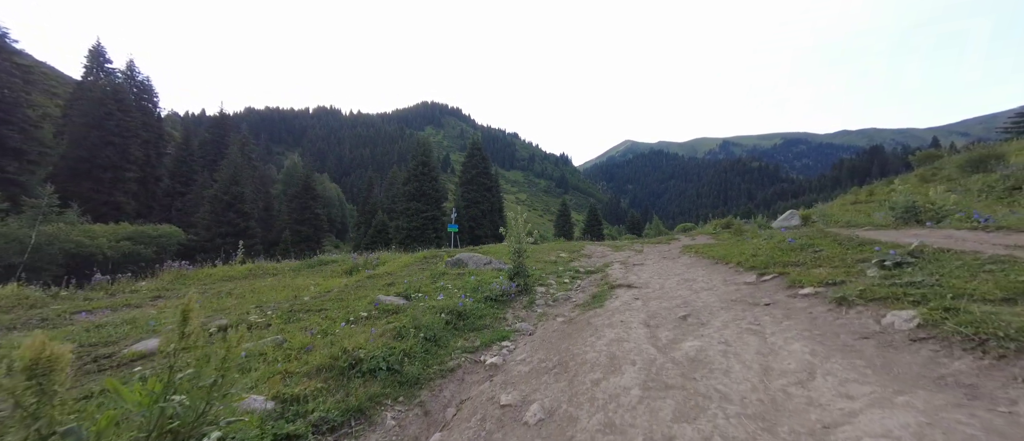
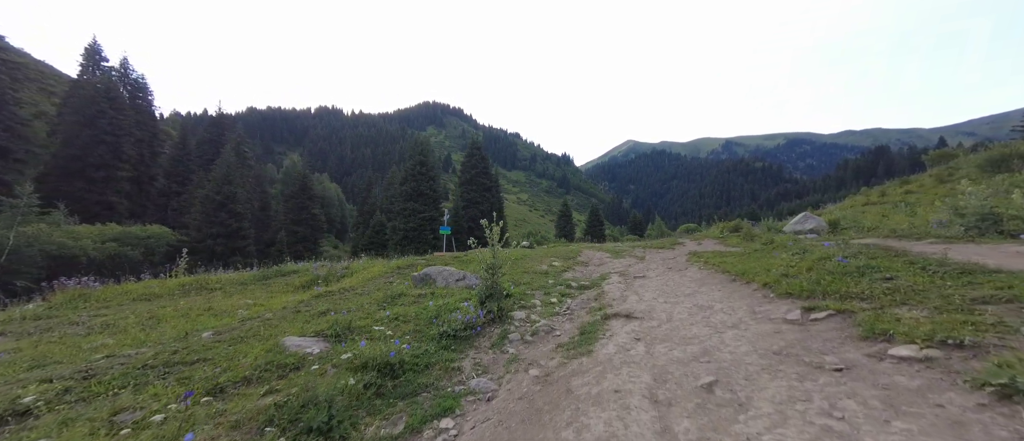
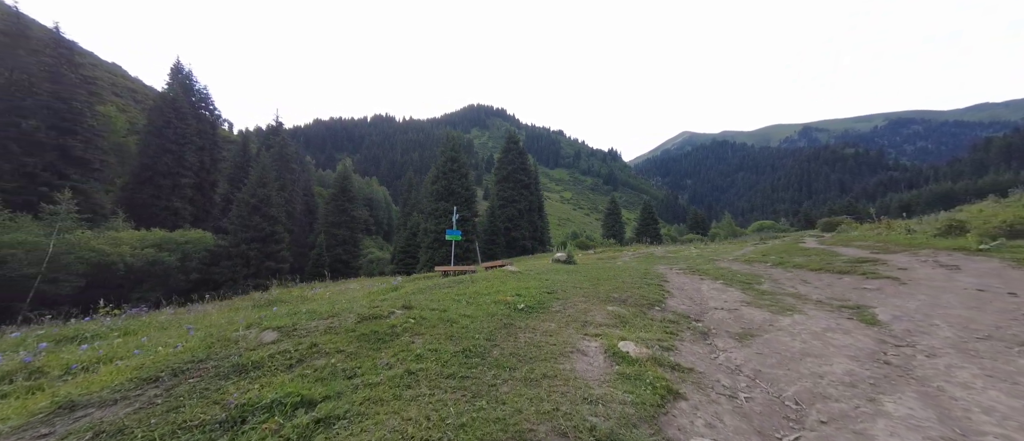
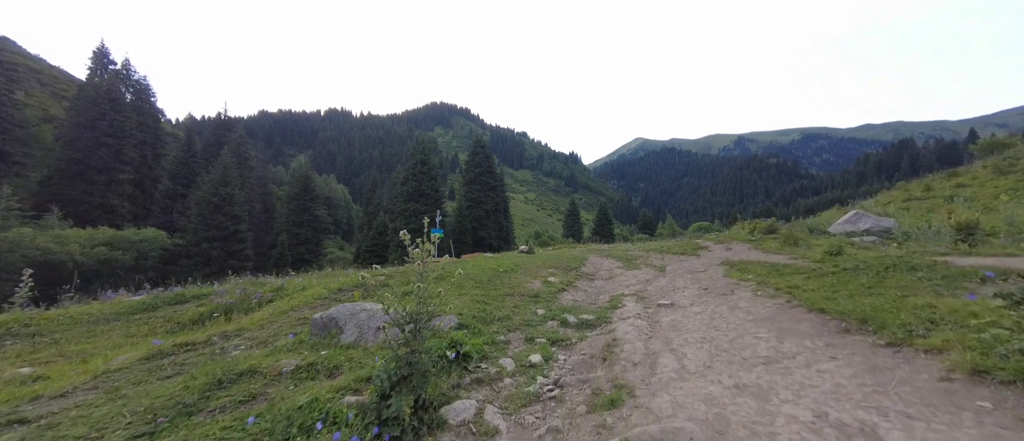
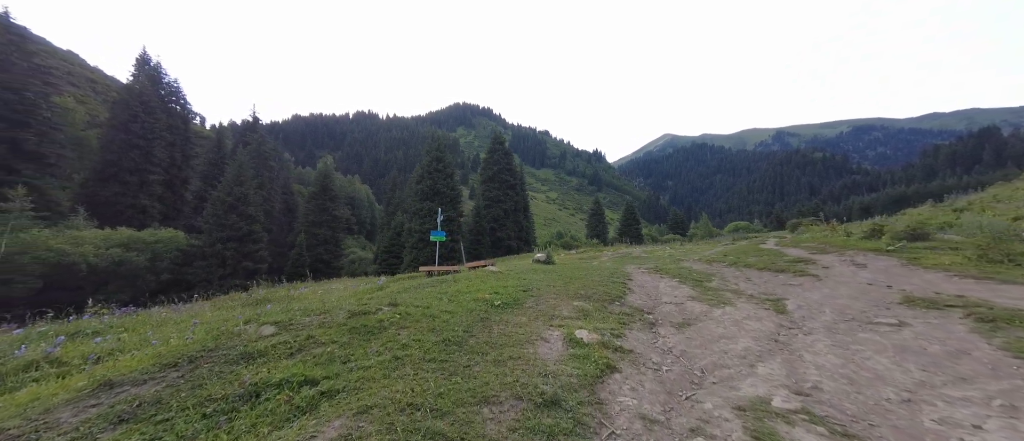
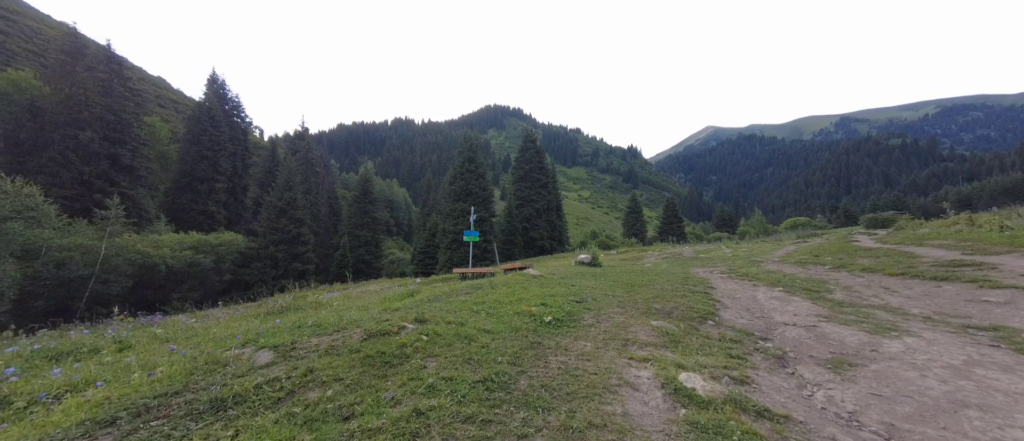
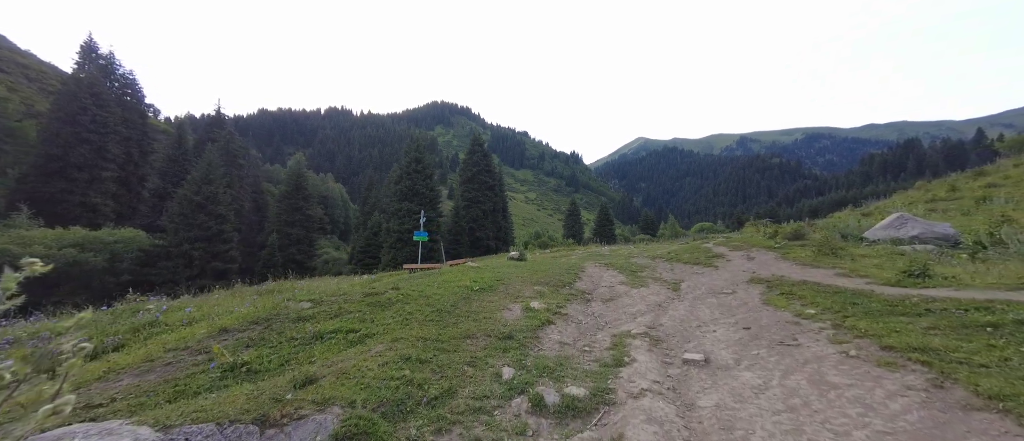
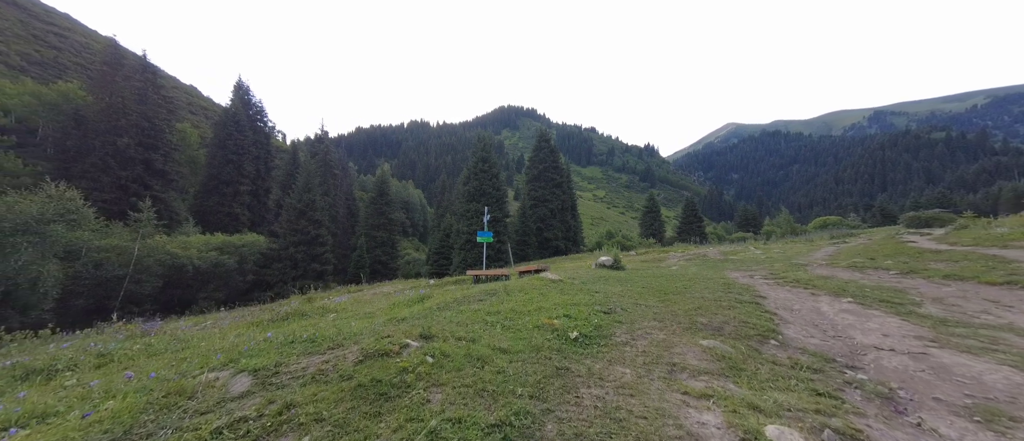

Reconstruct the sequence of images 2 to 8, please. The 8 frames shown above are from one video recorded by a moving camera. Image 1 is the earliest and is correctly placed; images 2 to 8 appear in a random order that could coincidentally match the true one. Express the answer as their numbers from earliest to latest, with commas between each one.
2, 4, 7, 5, 3, 6, 8
